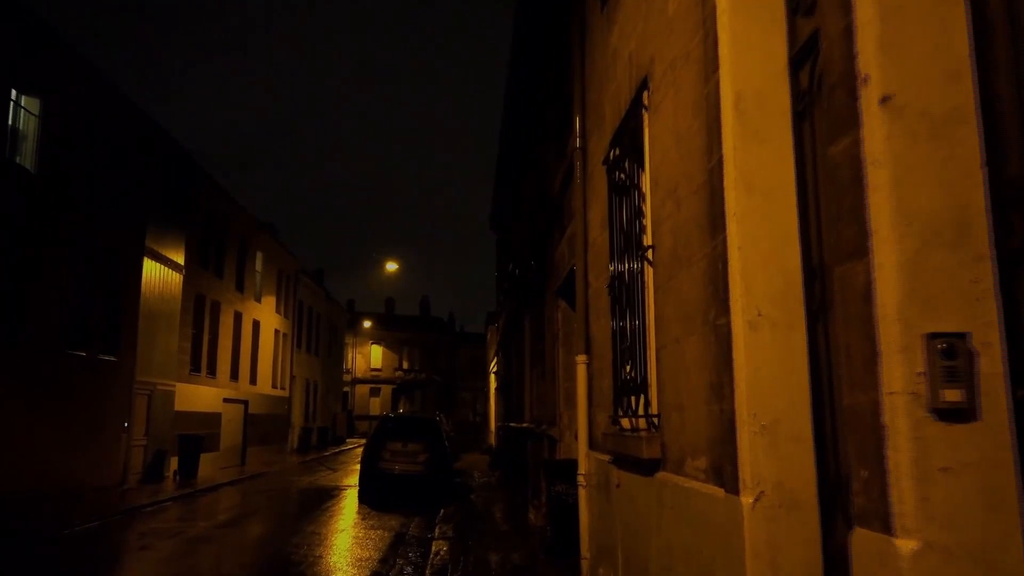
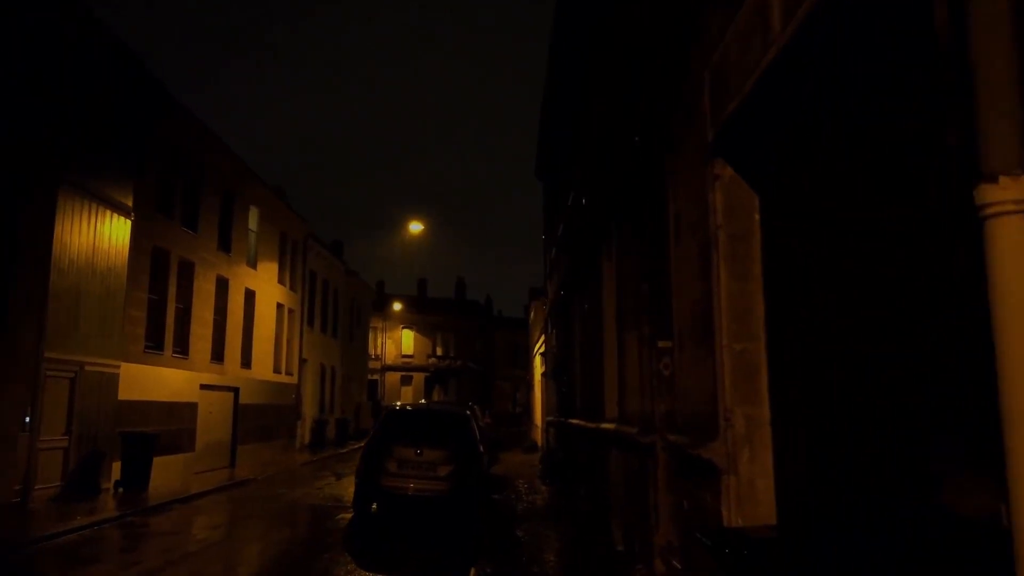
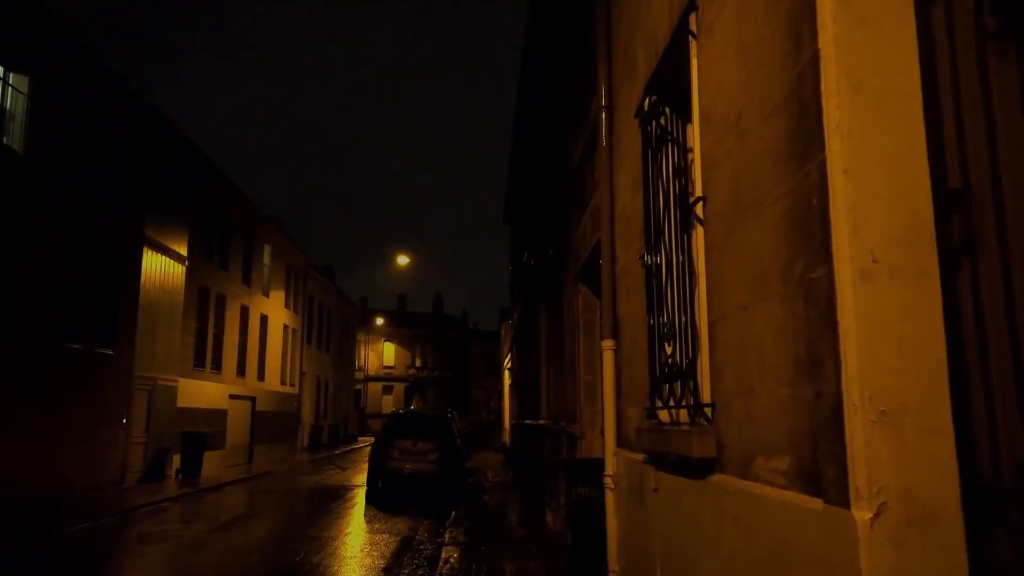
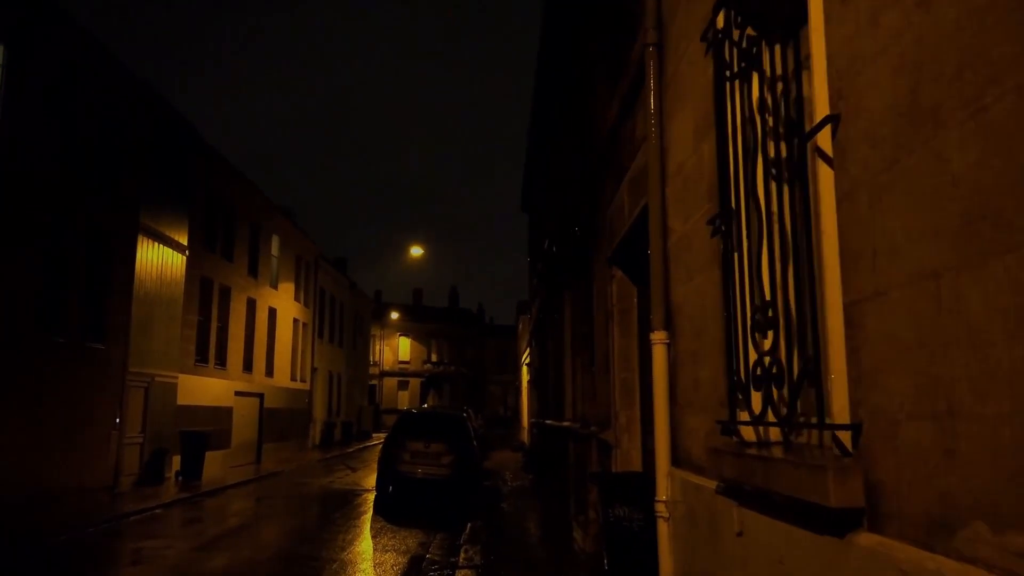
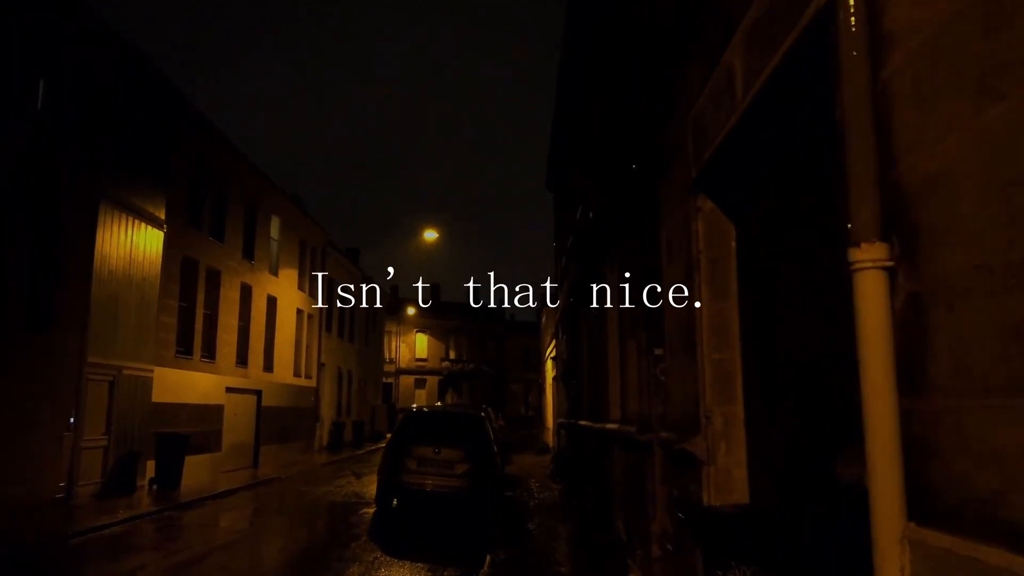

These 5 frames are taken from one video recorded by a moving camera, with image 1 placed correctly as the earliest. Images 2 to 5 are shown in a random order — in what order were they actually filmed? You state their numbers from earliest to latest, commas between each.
3, 4, 5, 2
